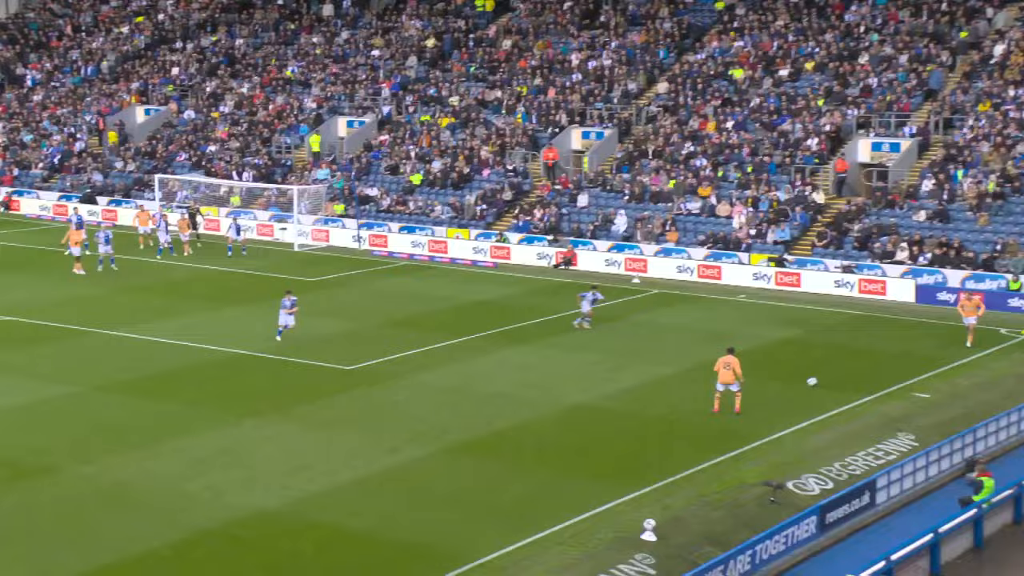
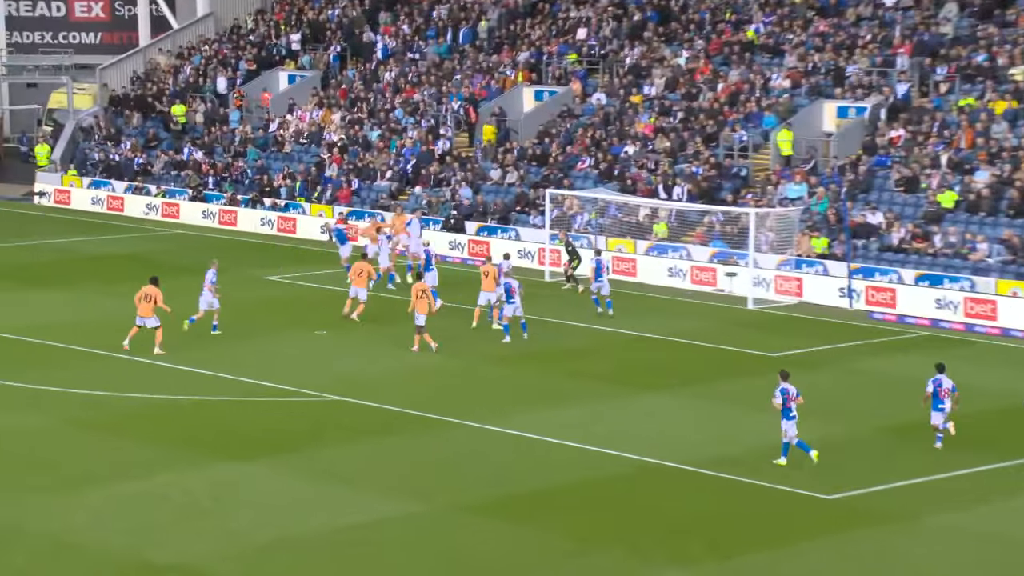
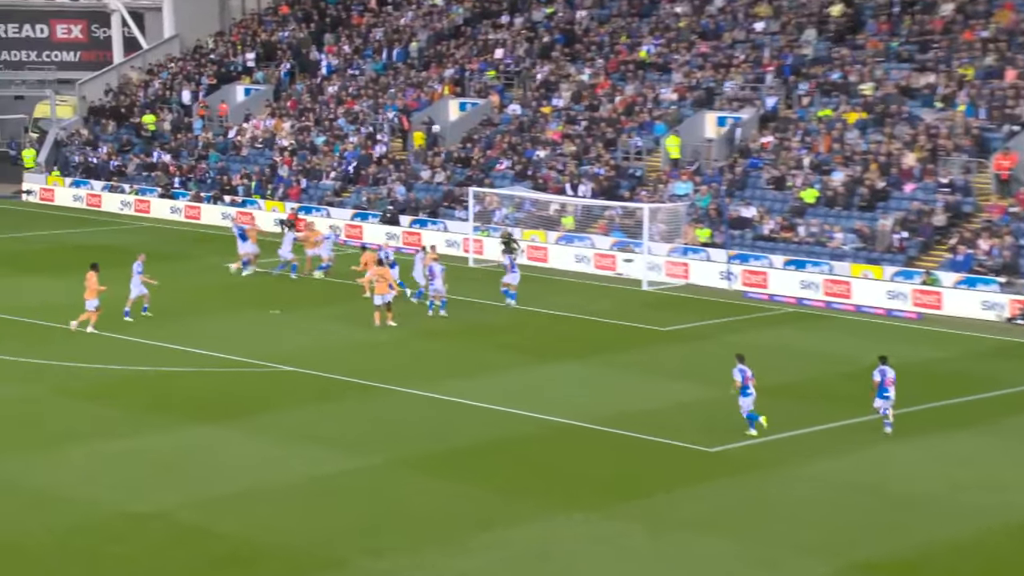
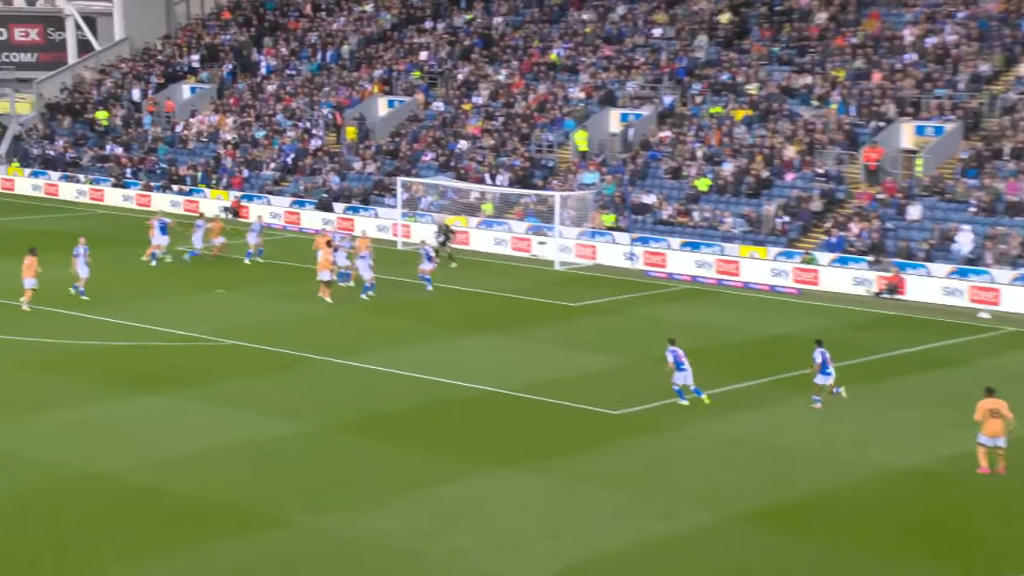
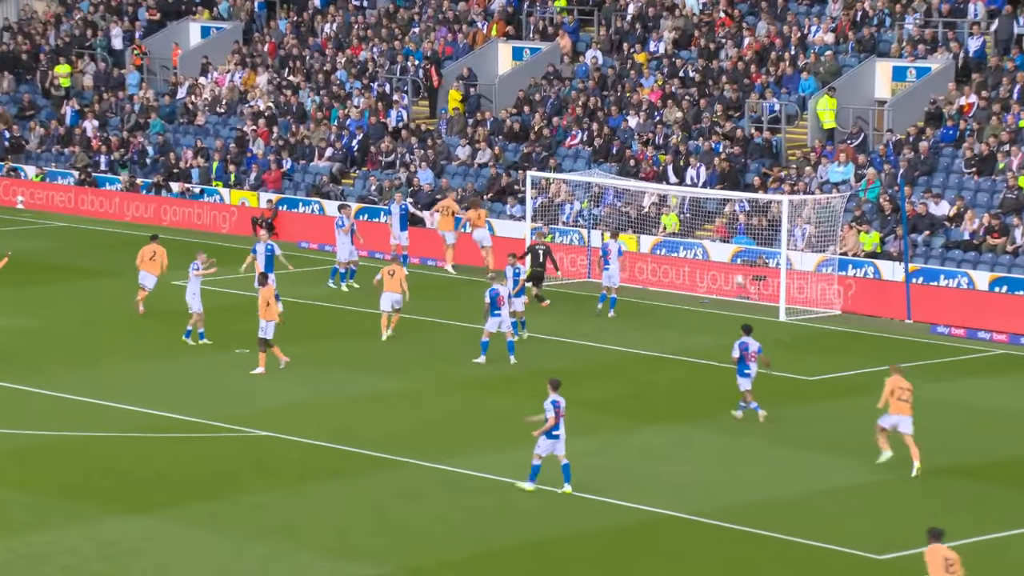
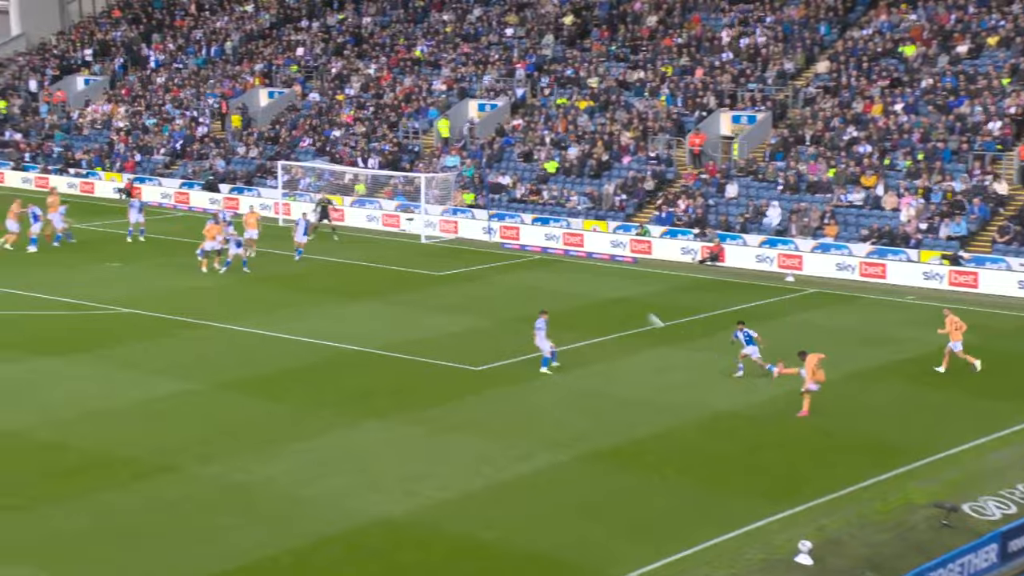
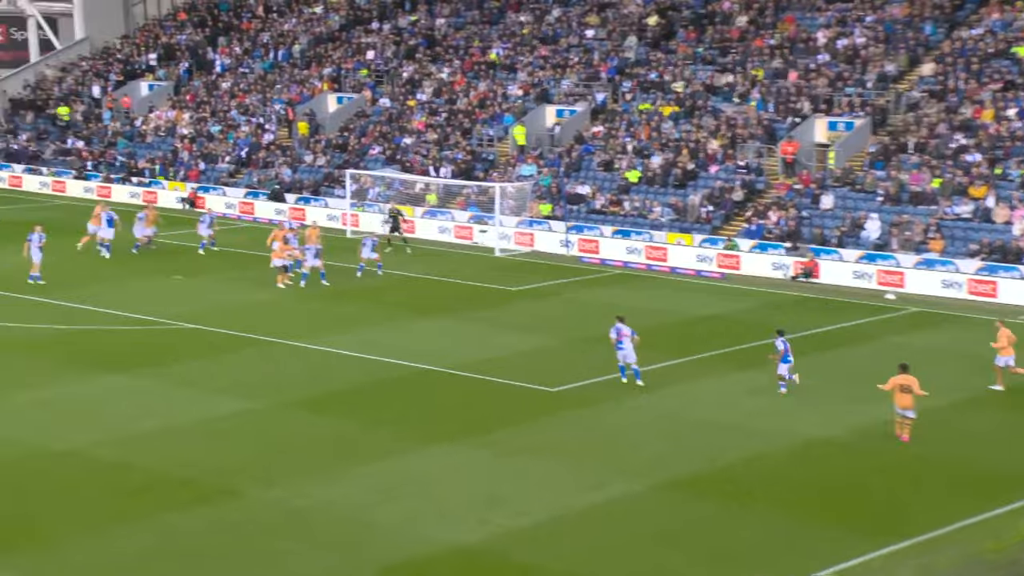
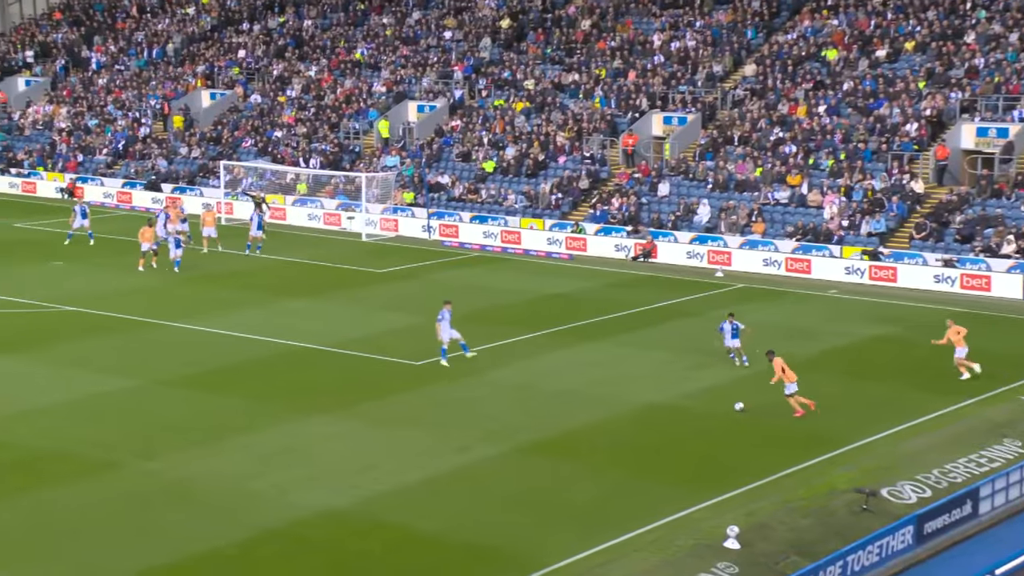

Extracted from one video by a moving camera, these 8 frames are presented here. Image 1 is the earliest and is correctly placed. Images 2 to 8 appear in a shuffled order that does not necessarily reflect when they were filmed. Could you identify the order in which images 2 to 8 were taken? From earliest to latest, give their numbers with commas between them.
8, 6, 7, 4, 3, 2, 5
